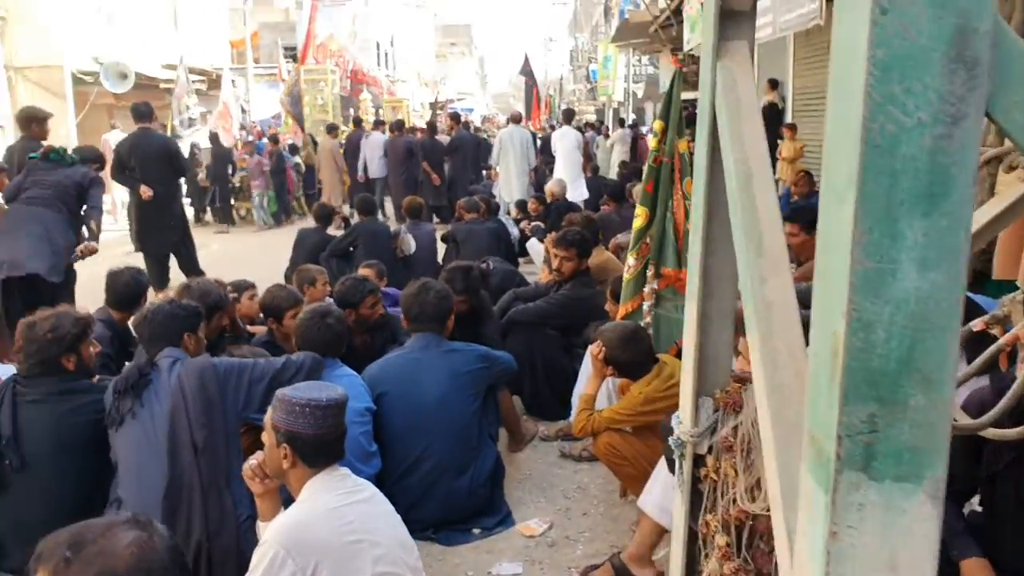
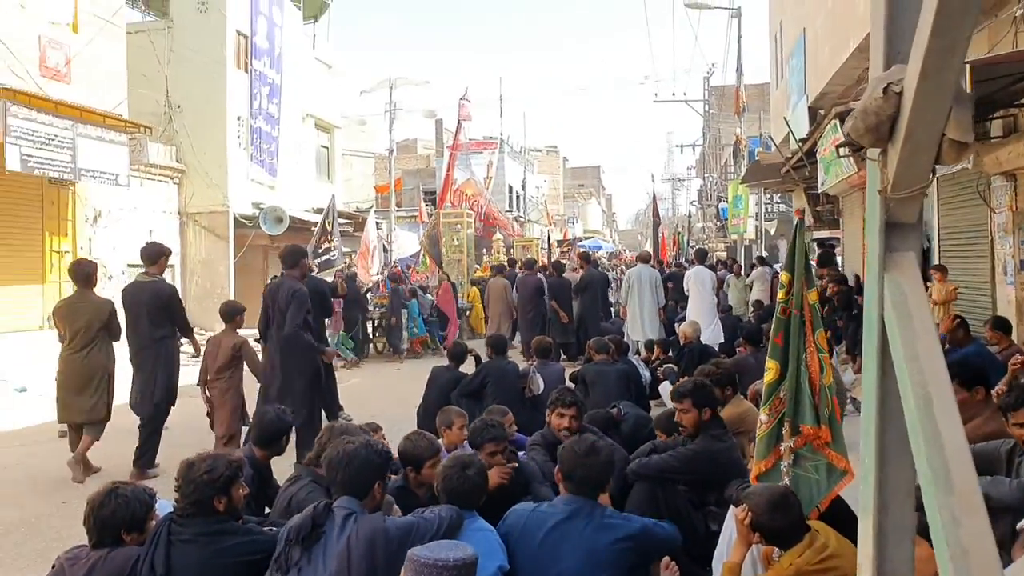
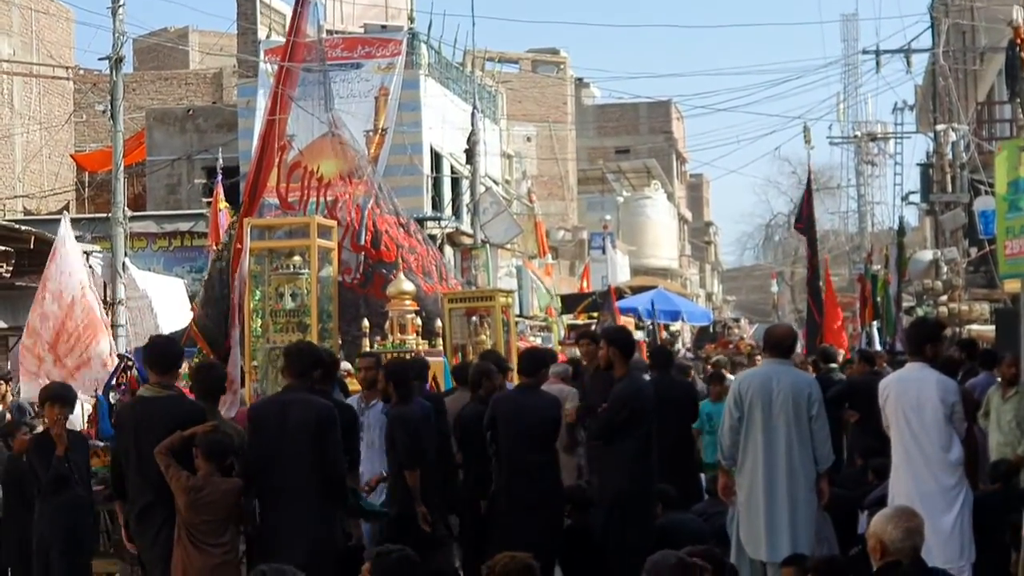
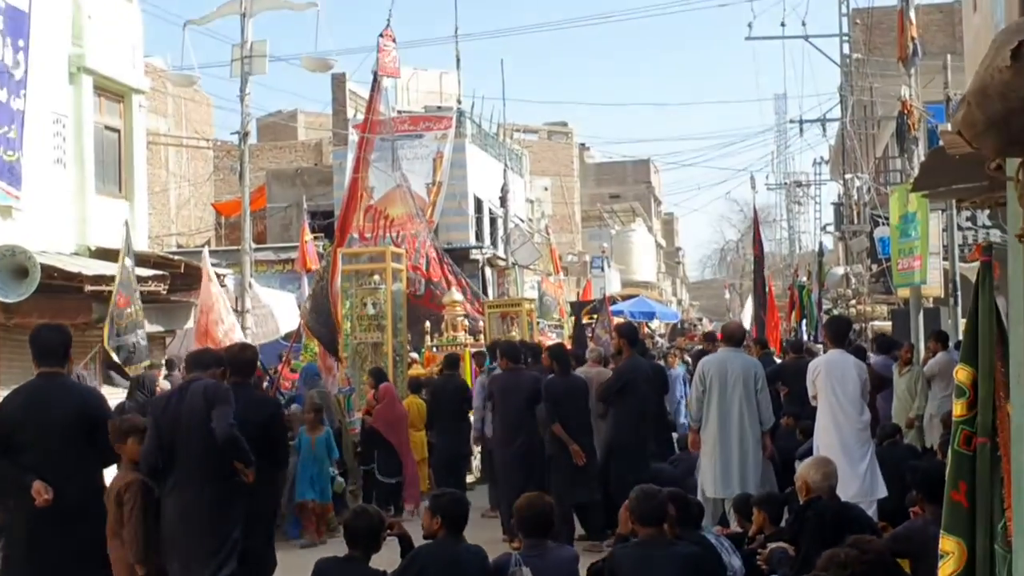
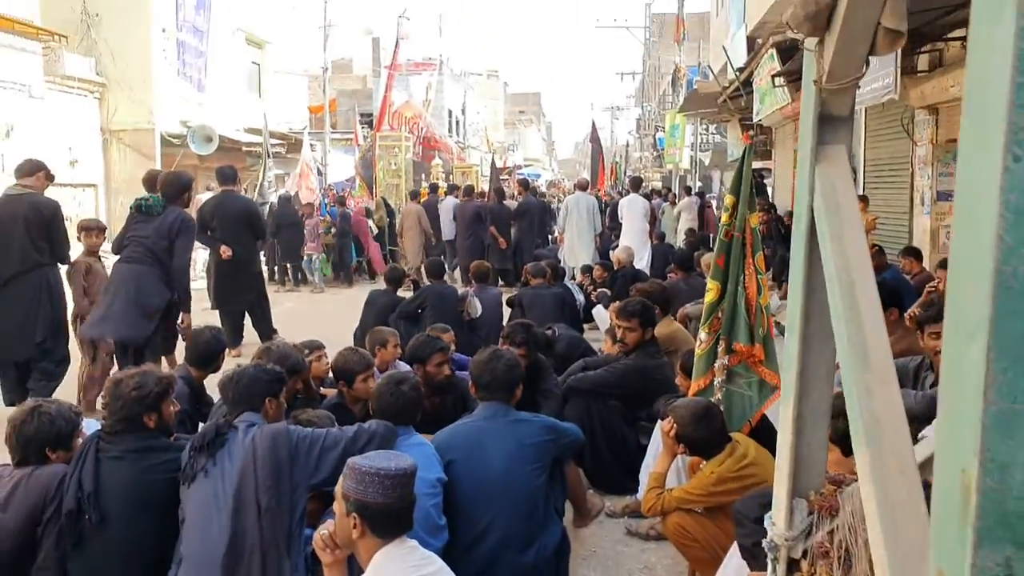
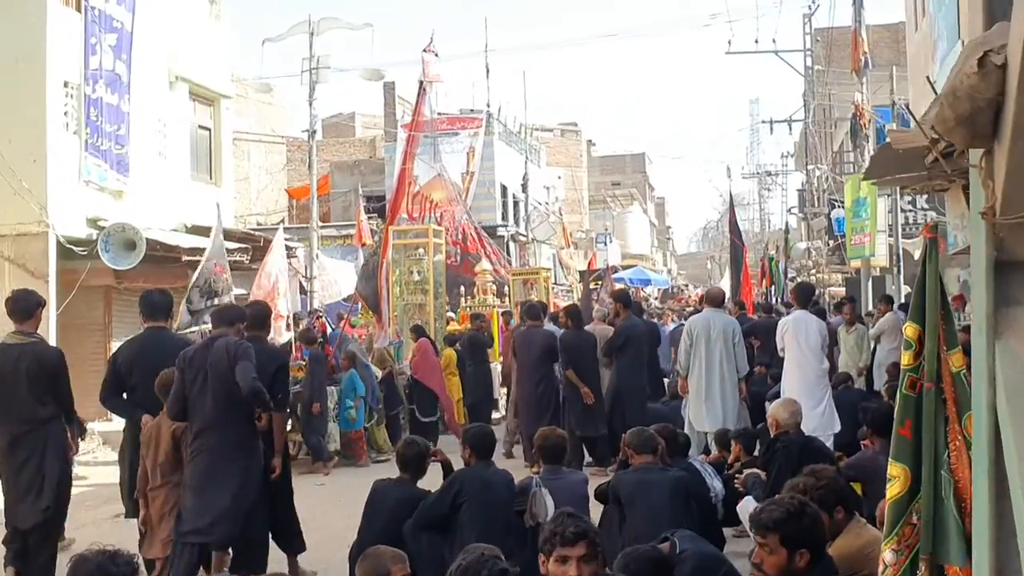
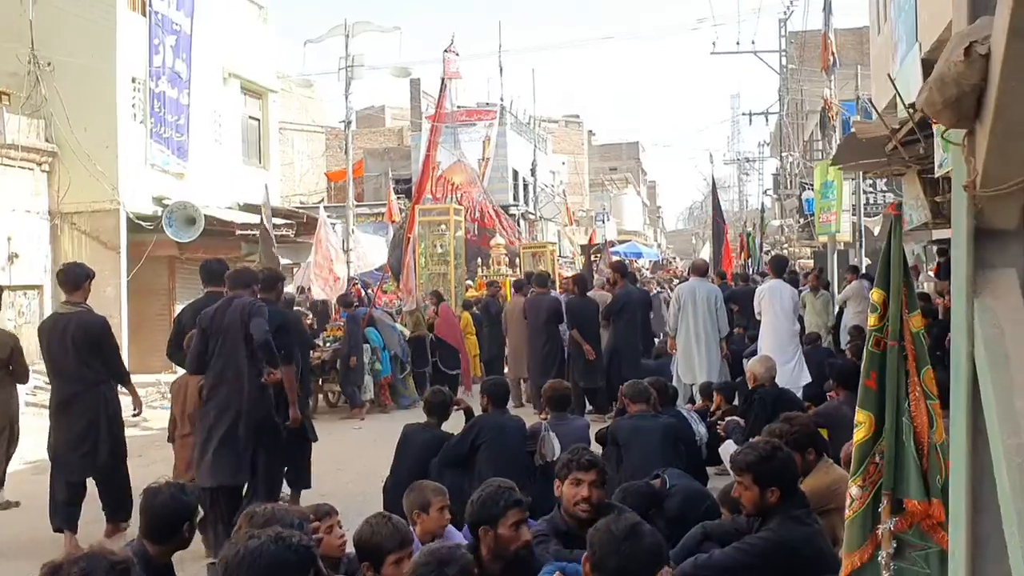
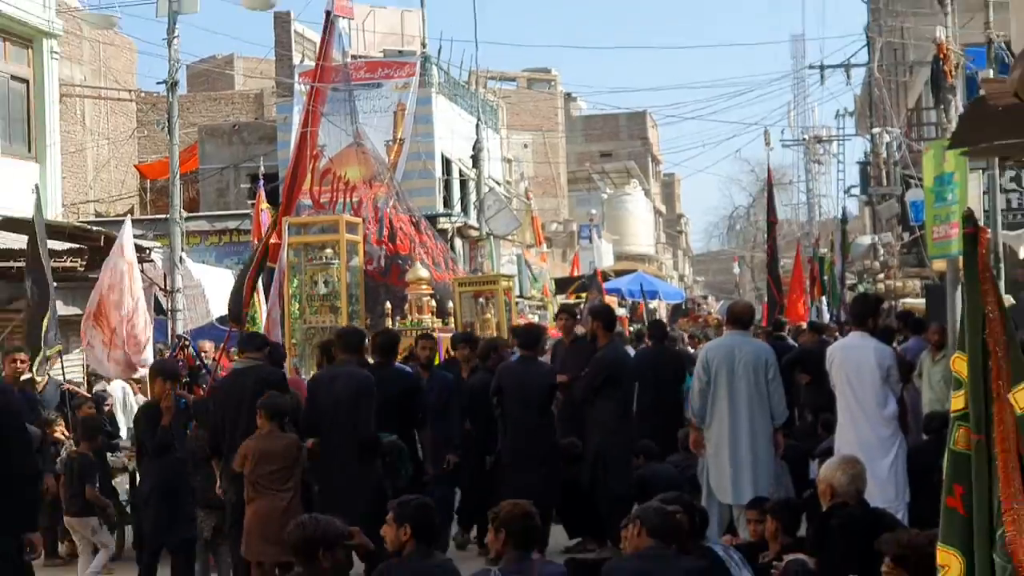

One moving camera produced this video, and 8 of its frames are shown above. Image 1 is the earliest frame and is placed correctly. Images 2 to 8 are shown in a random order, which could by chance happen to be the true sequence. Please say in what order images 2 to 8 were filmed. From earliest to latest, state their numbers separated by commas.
5, 2, 7, 6, 4, 3, 8
